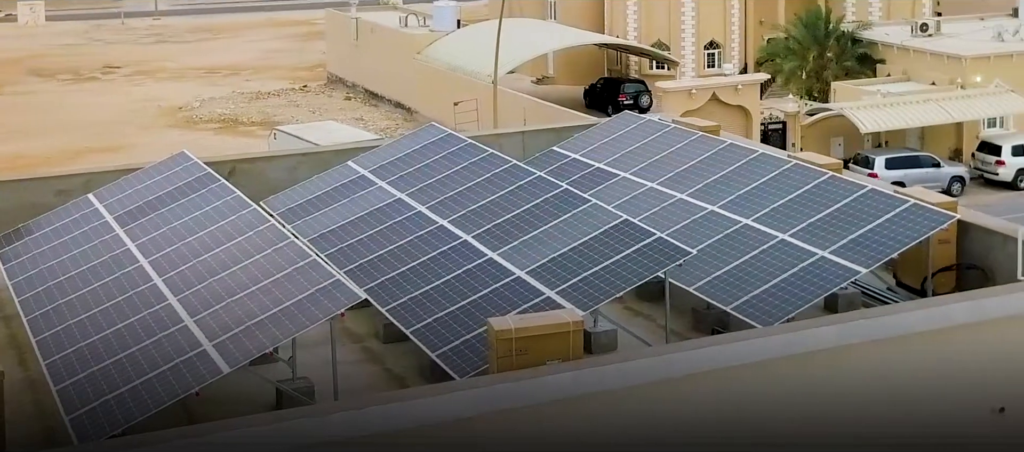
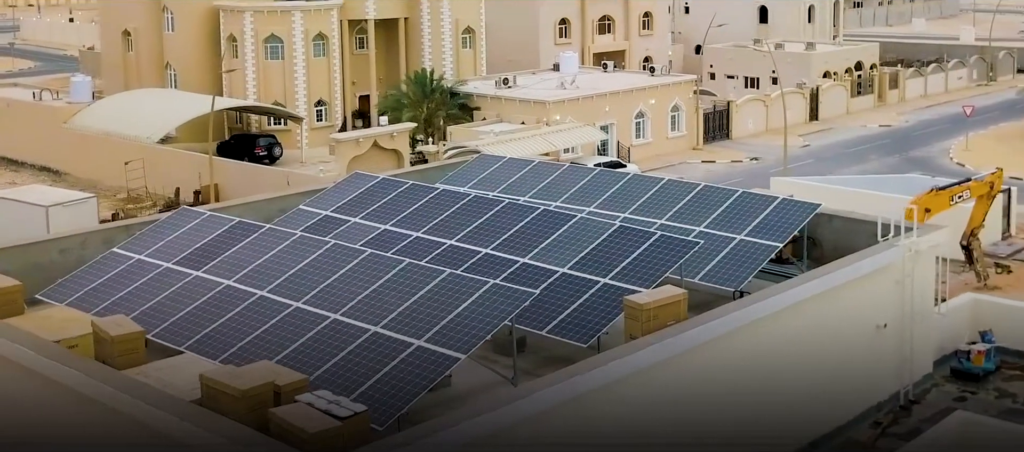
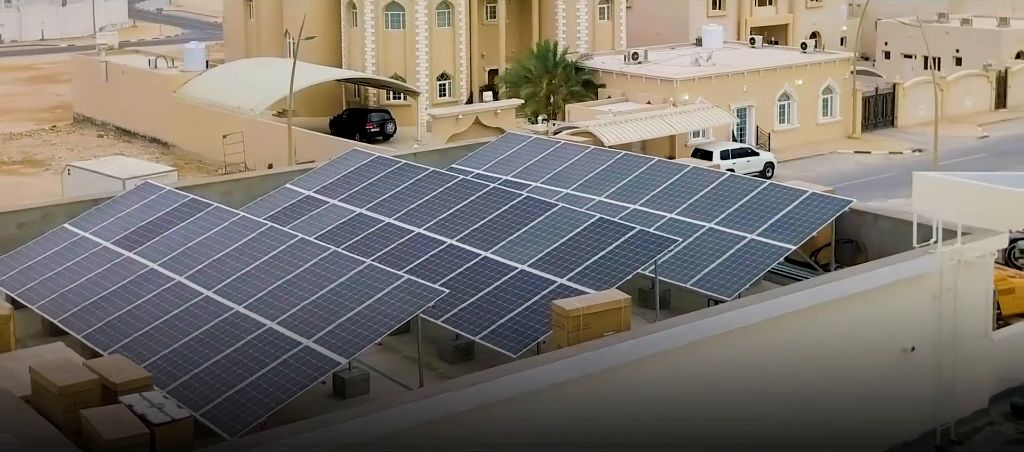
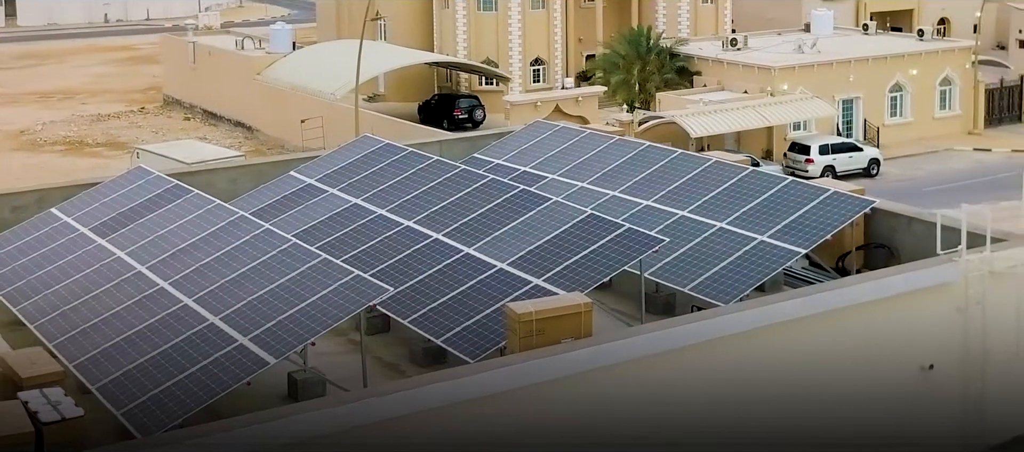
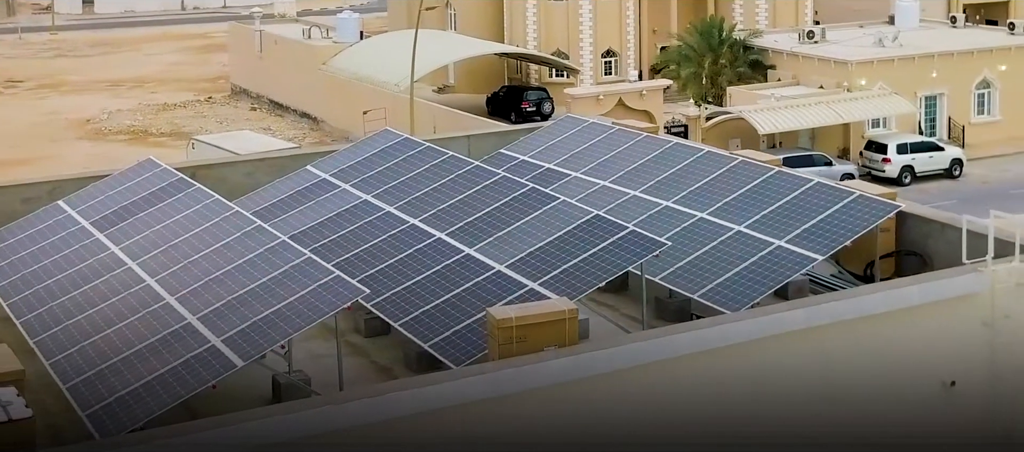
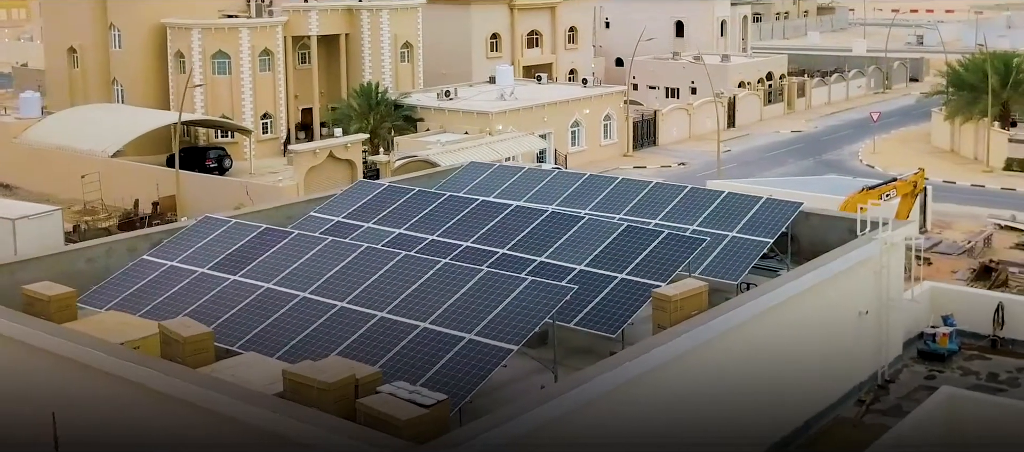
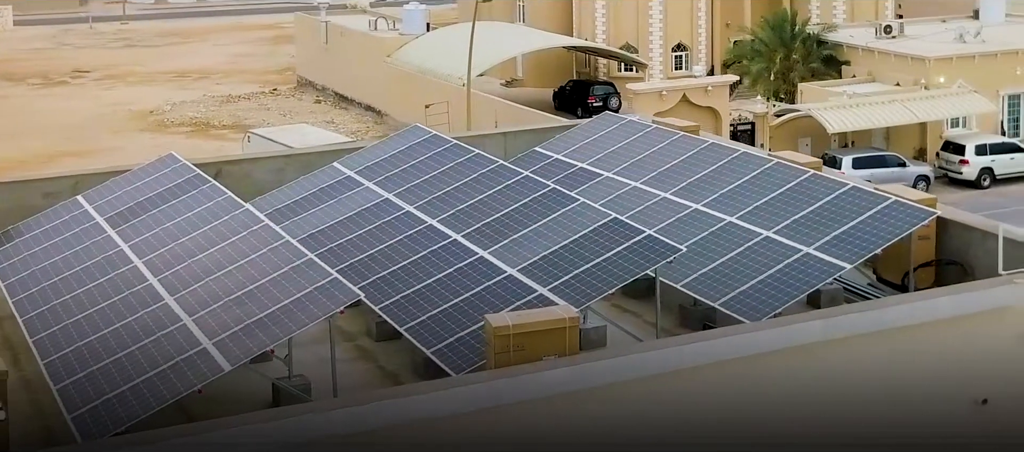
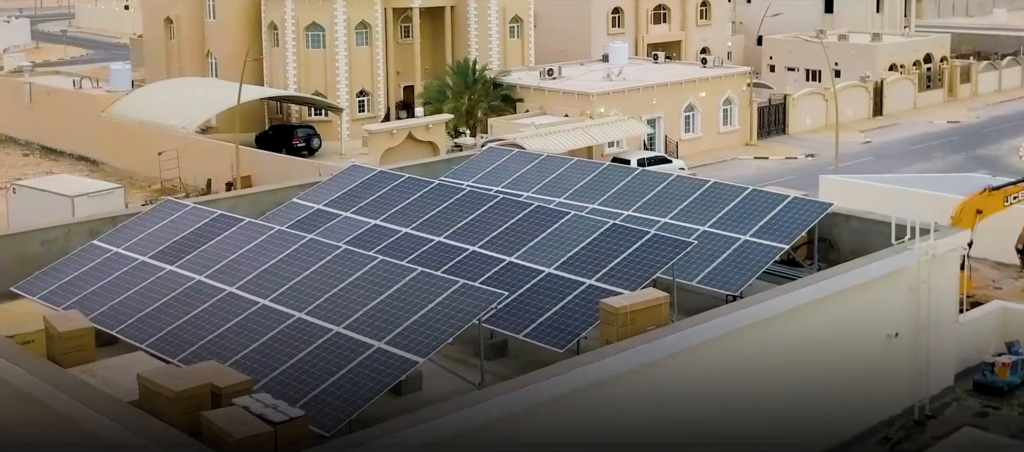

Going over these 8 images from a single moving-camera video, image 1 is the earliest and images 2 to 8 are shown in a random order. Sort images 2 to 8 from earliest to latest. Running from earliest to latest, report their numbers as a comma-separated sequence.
7, 5, 4, 3, 8, 2, 6
